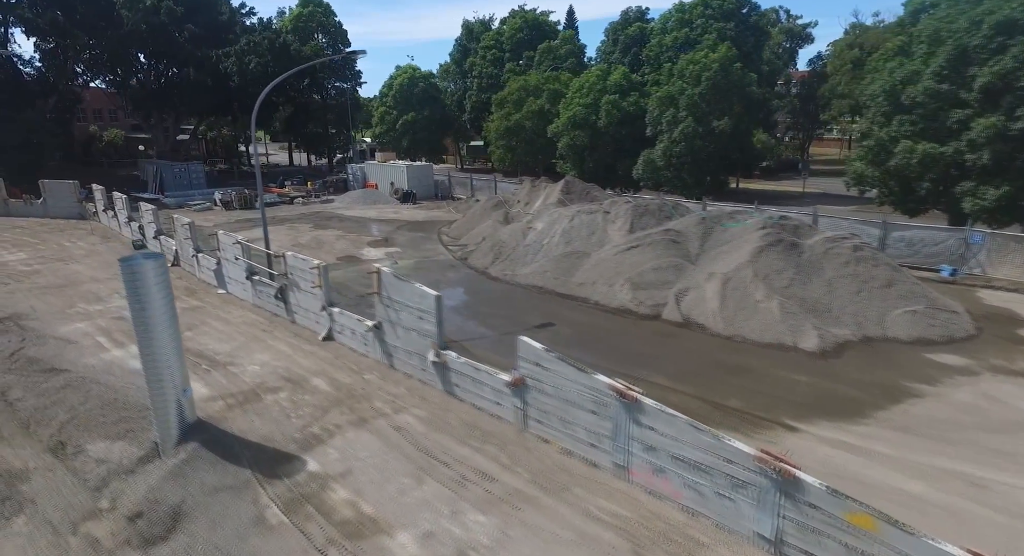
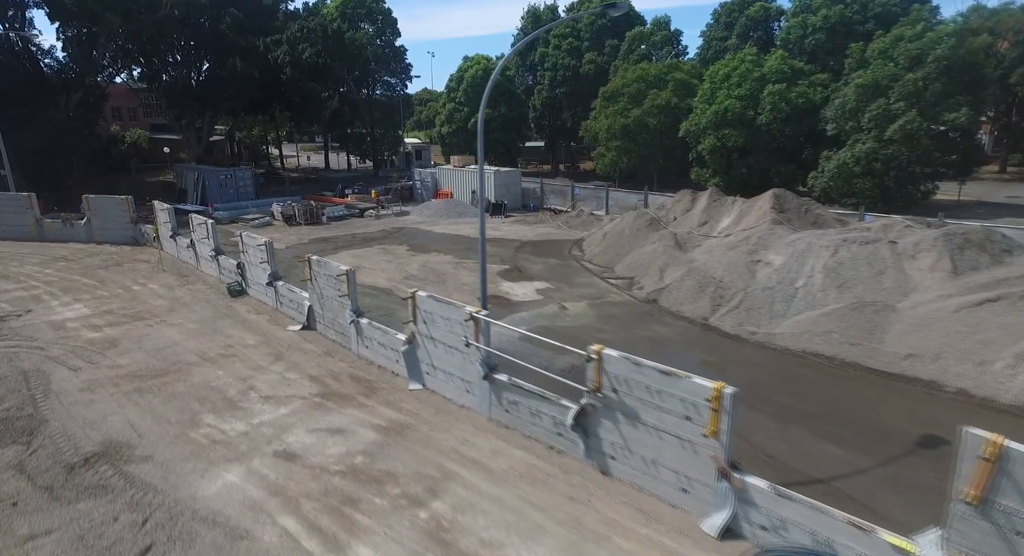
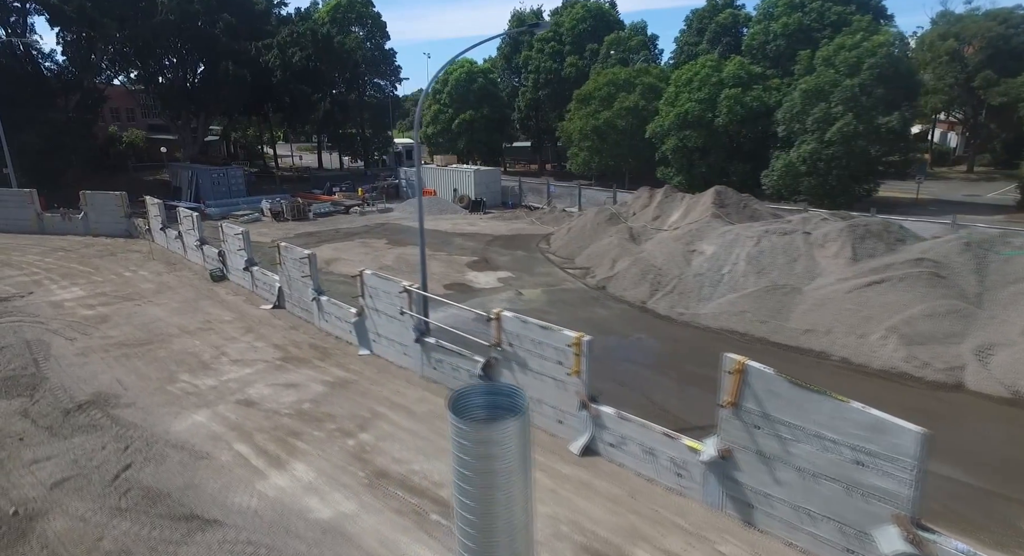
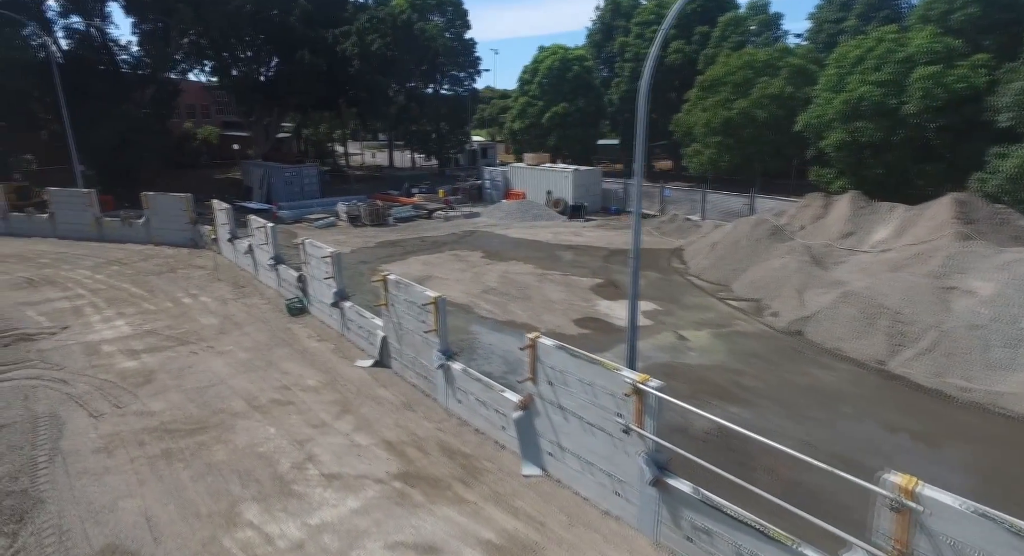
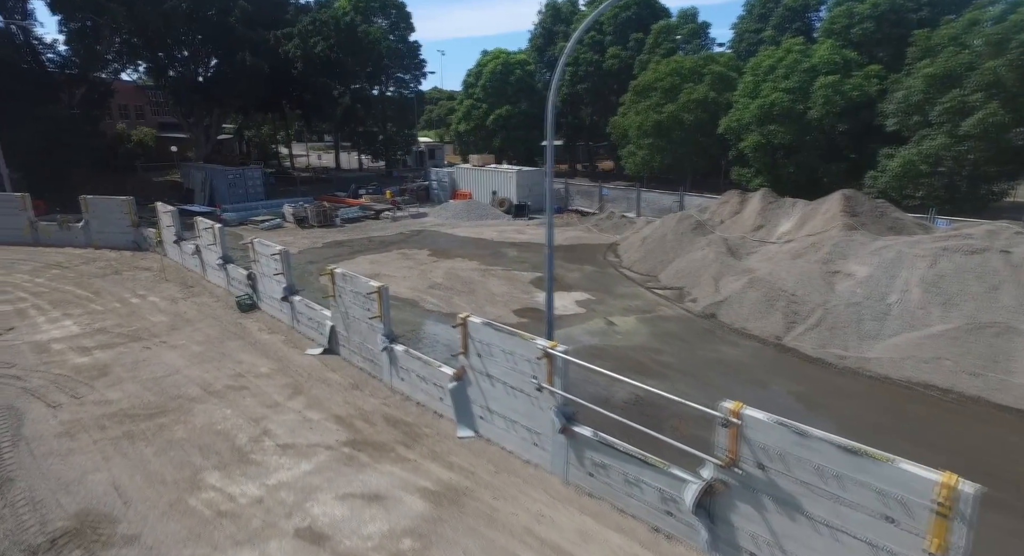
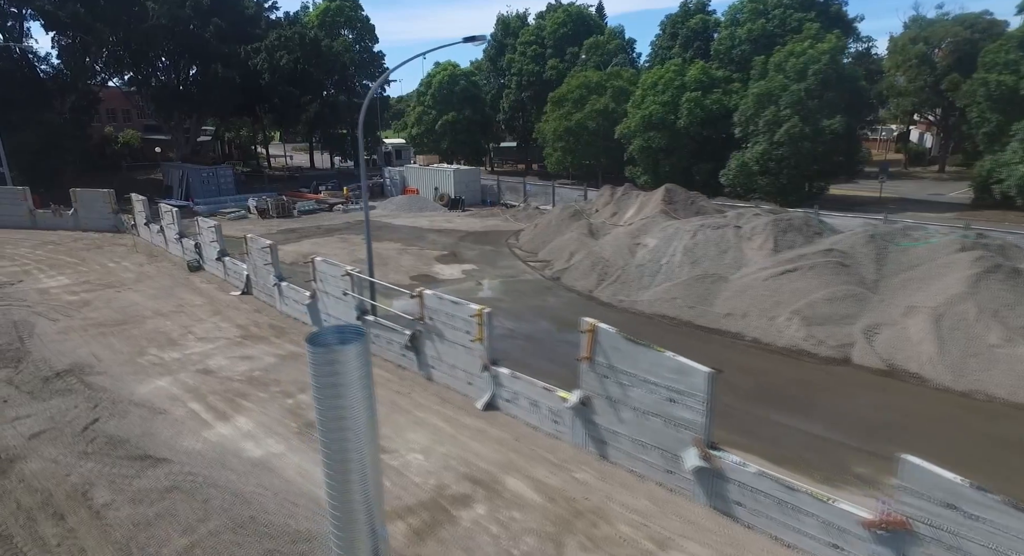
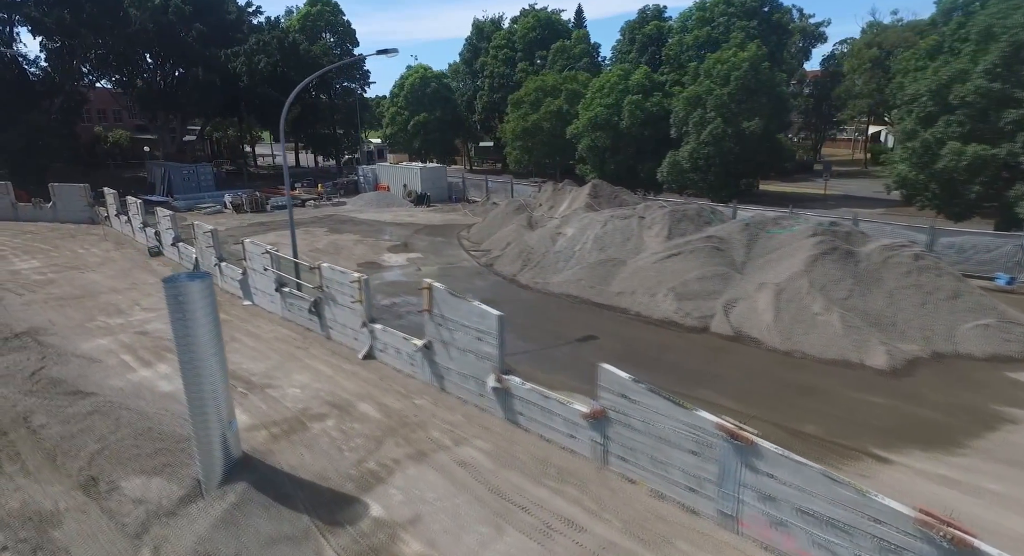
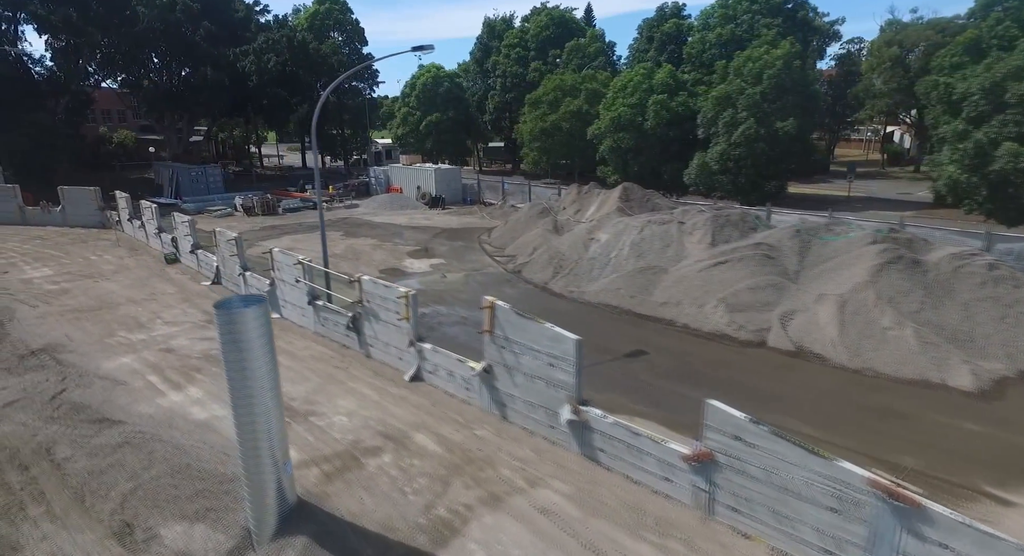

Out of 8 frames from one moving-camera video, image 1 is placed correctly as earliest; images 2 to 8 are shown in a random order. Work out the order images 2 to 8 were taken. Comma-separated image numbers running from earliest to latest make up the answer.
7, 8, 6, 3, 2, 5, 4
